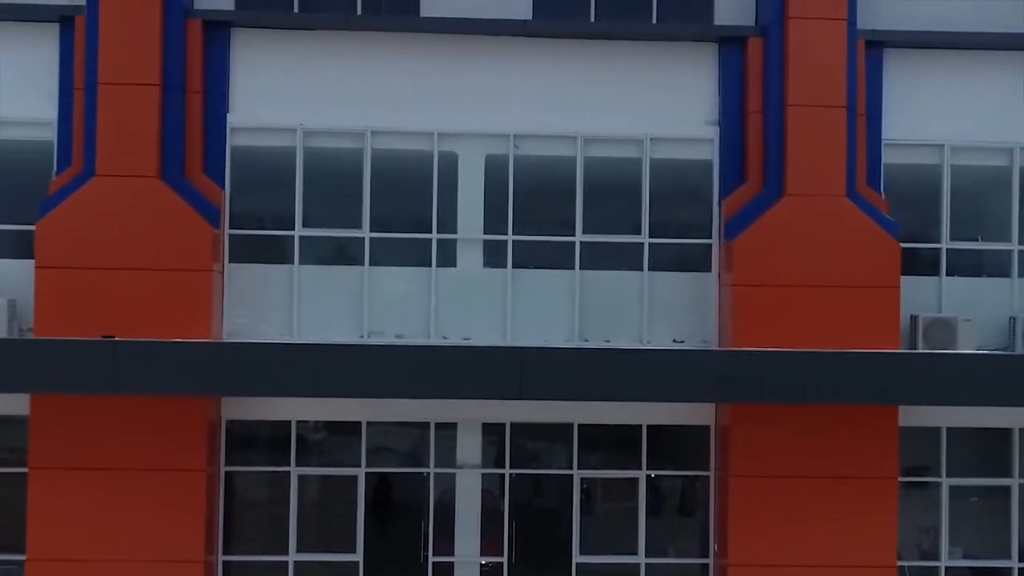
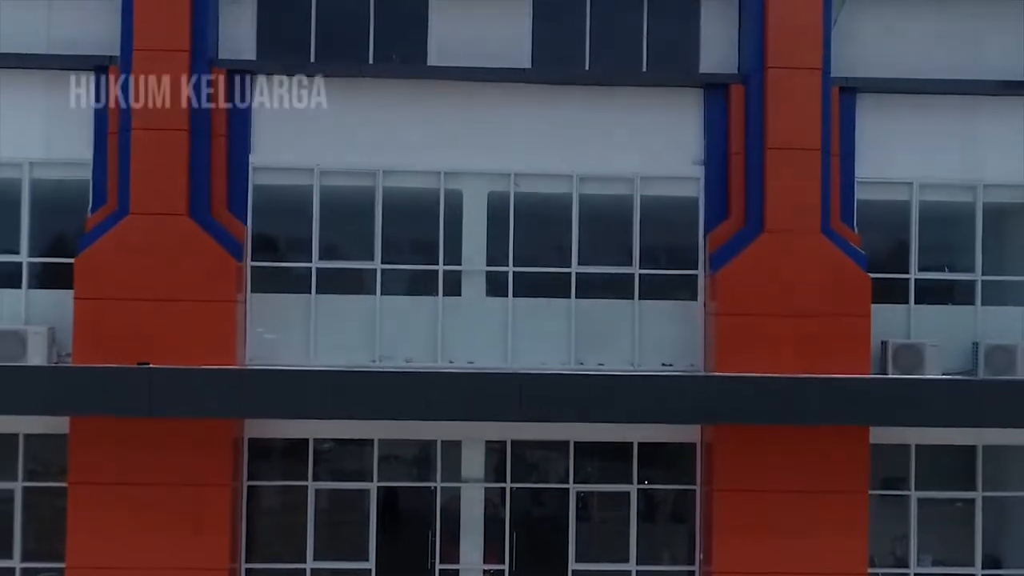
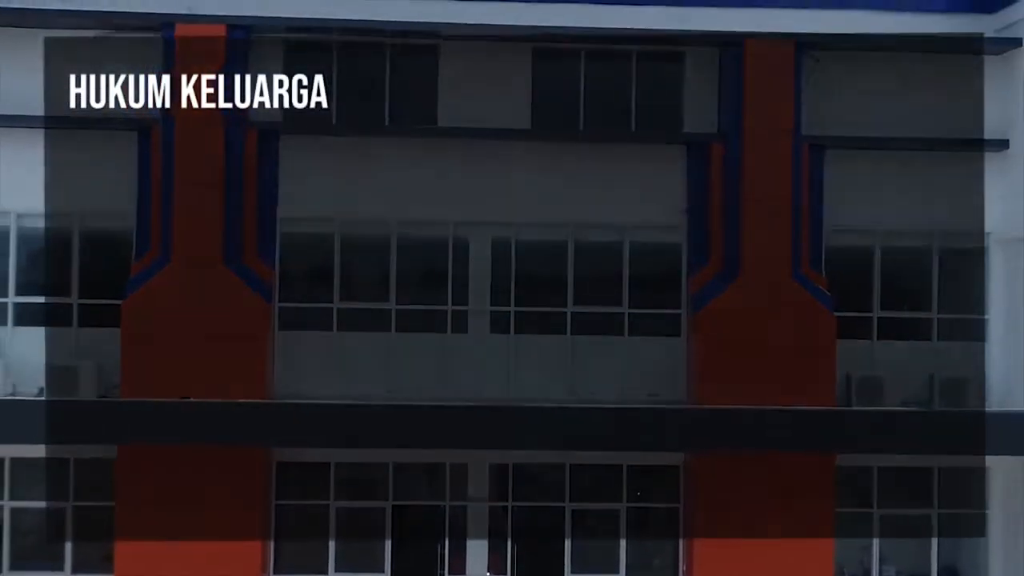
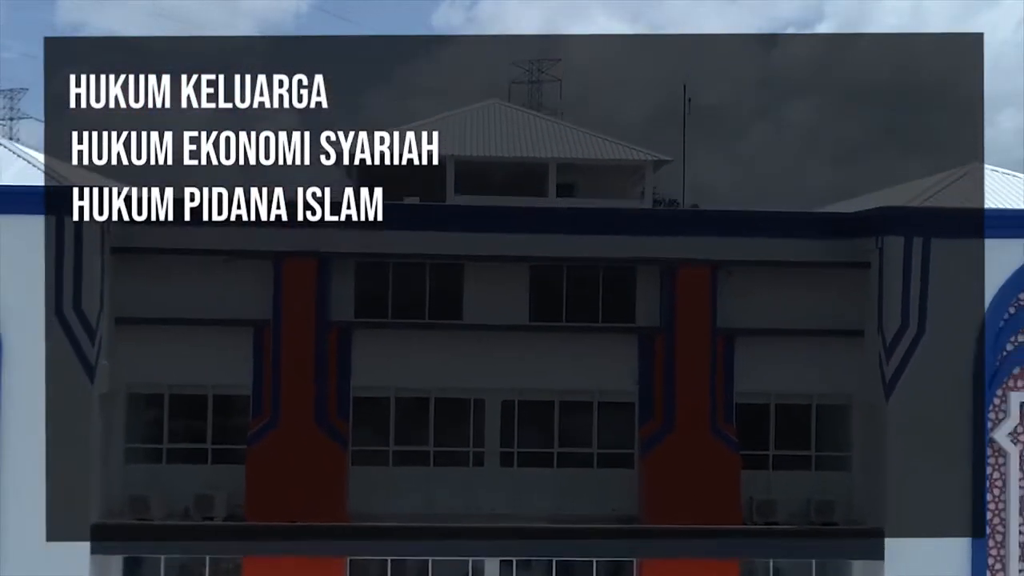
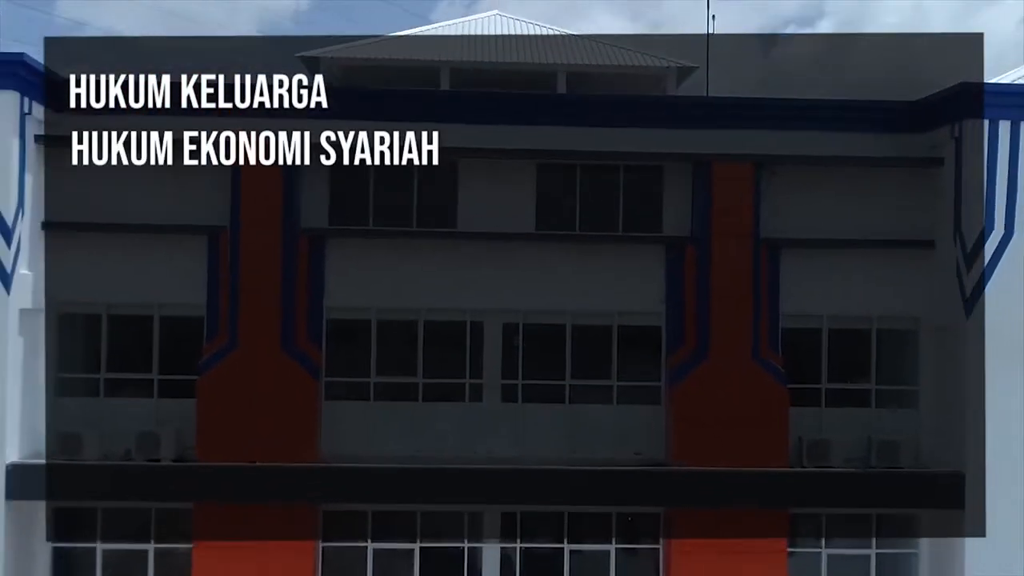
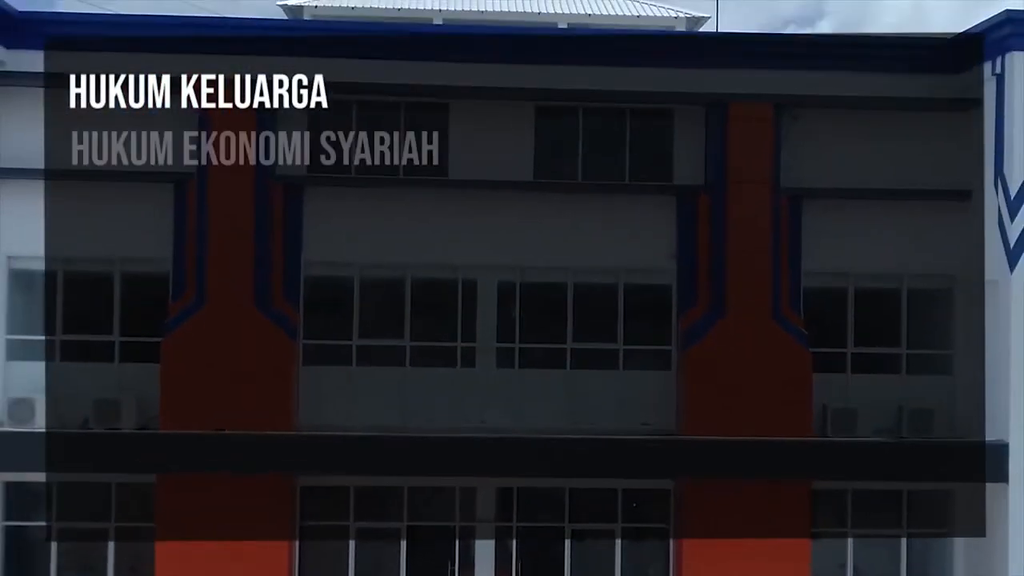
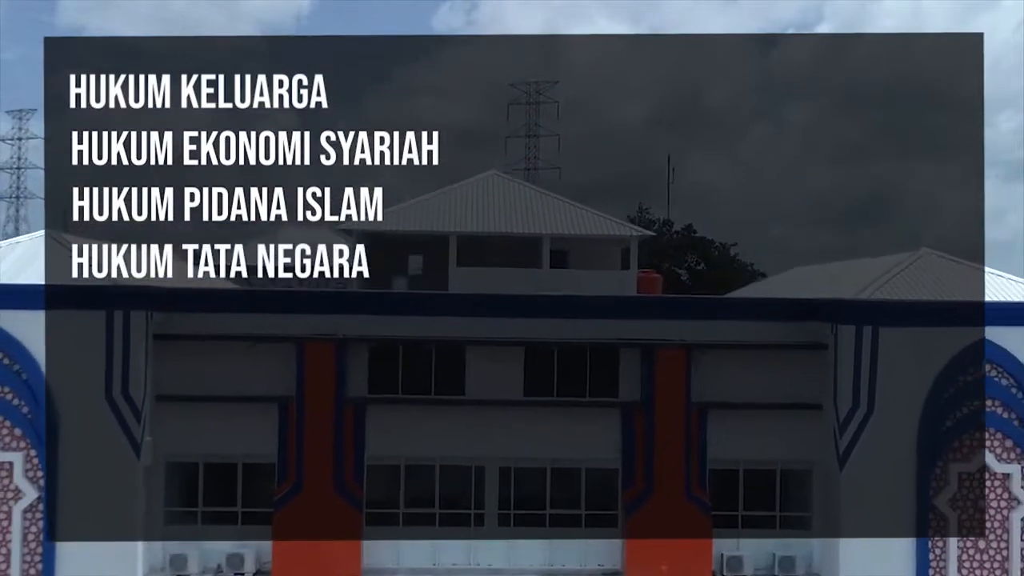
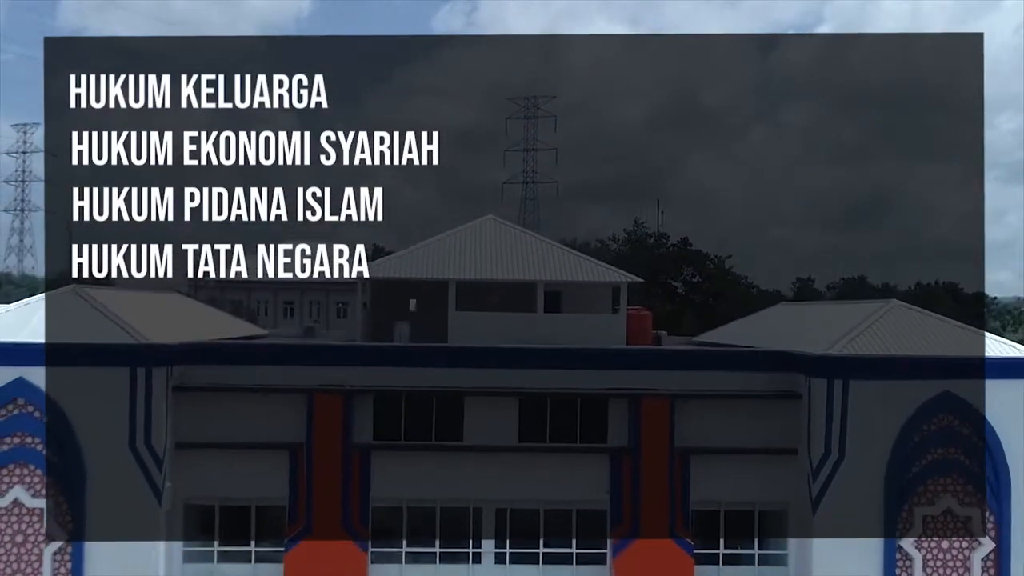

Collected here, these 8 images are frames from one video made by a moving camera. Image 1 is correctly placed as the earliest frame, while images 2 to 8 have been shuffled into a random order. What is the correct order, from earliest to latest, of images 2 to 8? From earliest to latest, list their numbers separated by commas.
2, 3, 6, 5, 4, 7, 8
